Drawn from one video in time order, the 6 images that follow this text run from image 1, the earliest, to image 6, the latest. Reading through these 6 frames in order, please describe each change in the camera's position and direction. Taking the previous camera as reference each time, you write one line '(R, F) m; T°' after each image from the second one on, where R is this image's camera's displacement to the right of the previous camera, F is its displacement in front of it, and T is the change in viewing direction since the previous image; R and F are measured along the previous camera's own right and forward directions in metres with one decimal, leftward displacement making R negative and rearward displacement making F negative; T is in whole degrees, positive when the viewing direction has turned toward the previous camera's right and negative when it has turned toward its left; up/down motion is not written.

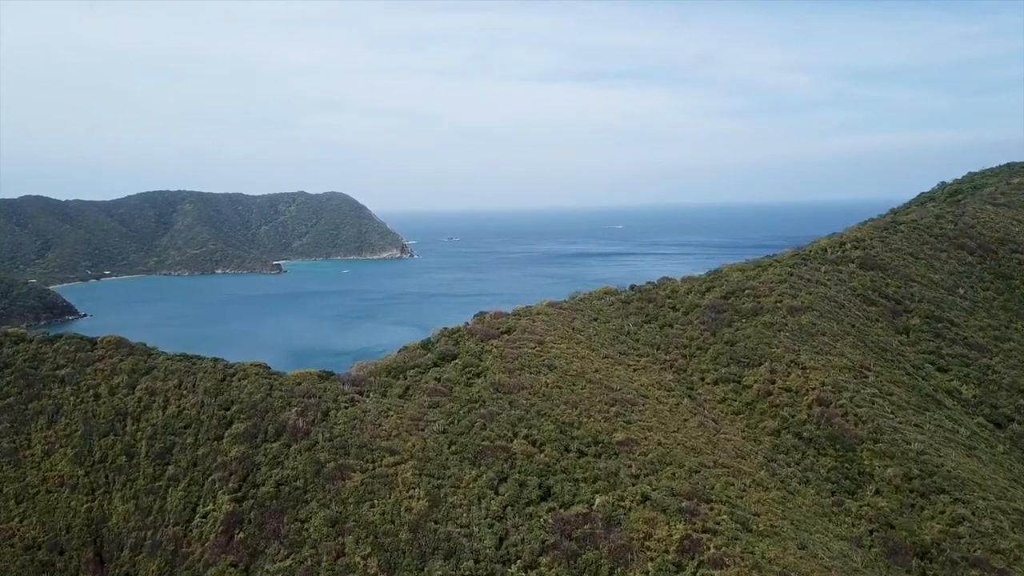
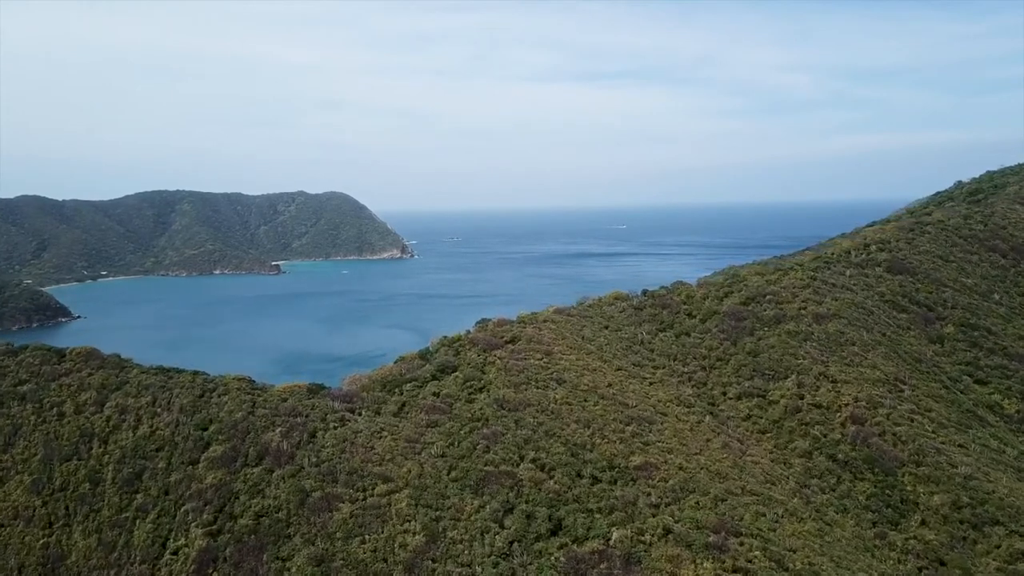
(-0.1, +1.4) m; 0°
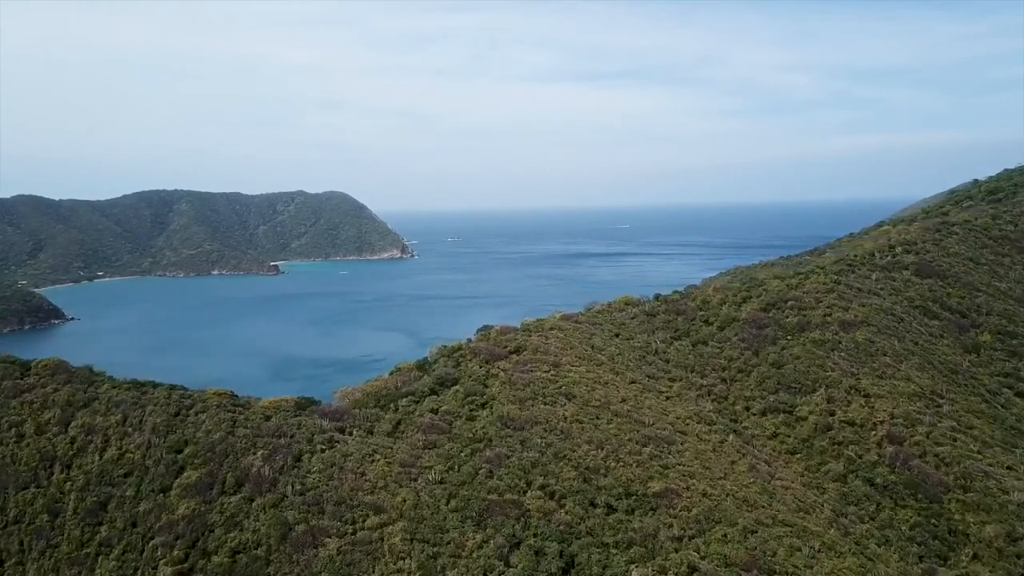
(-0.1, +1.3) m; 0°
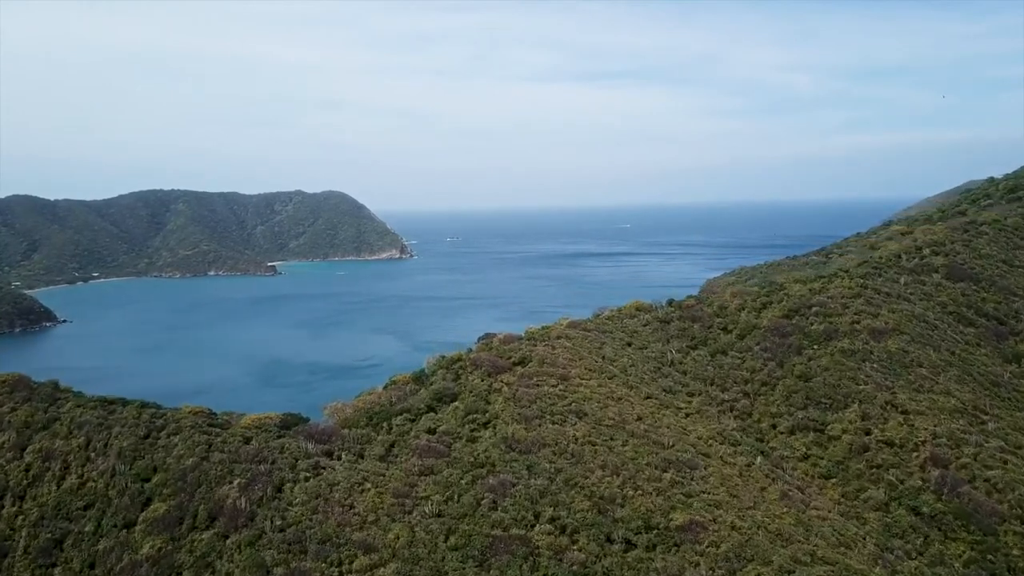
(-0.1, +1.3) m; 0°
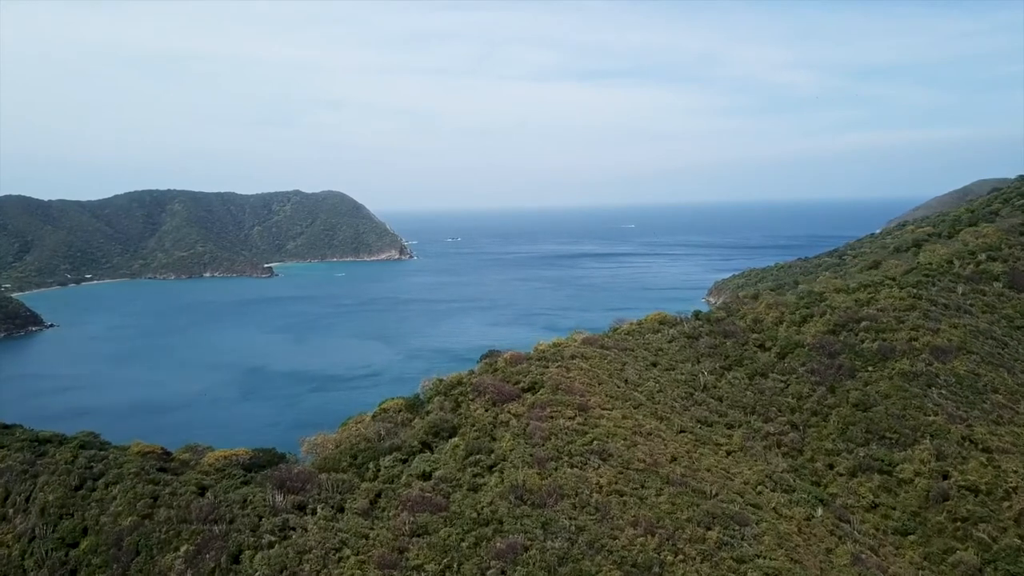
(-0.2, +2.2) m; 0°
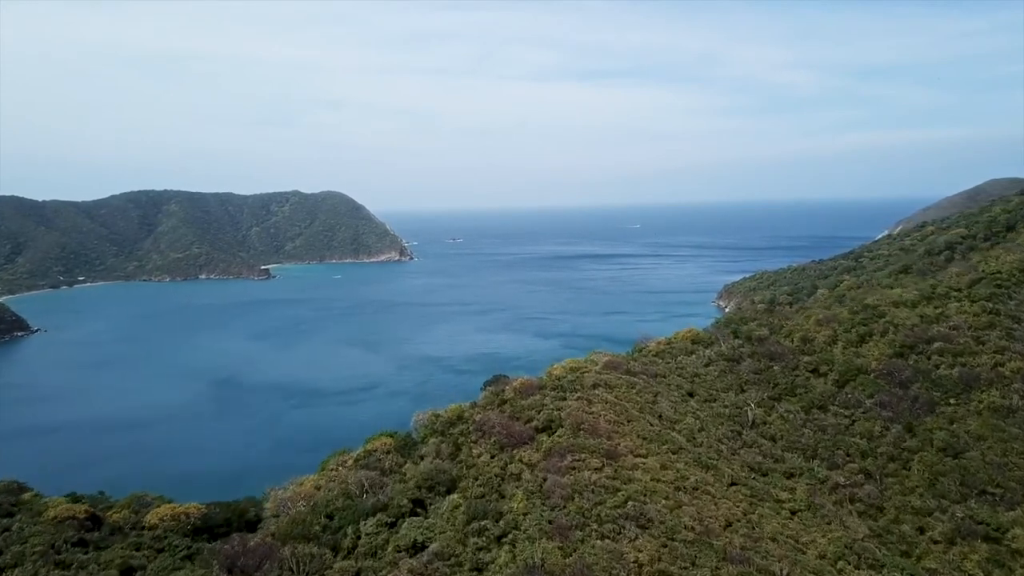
(-0.2, +2.4) m; 0°
